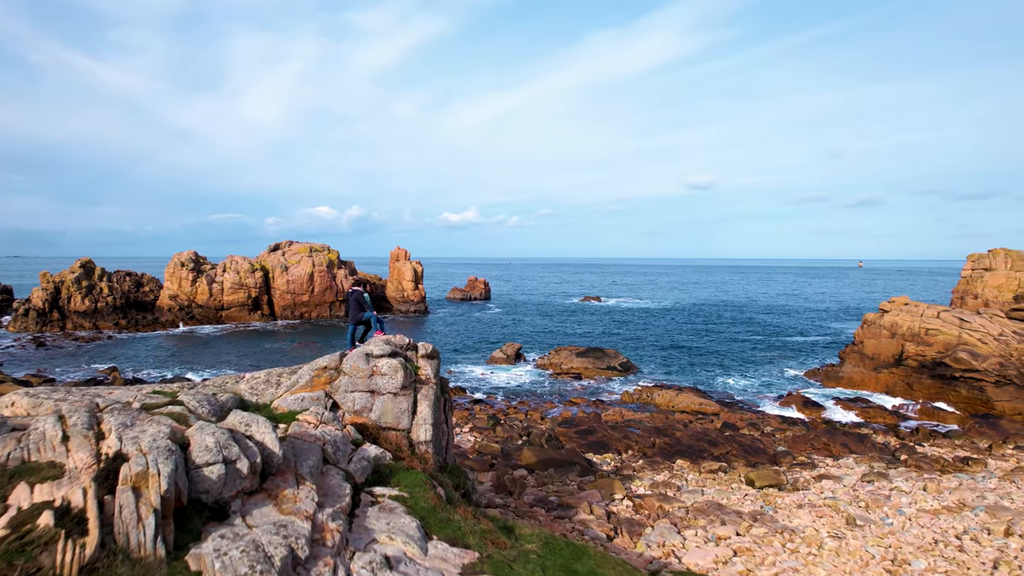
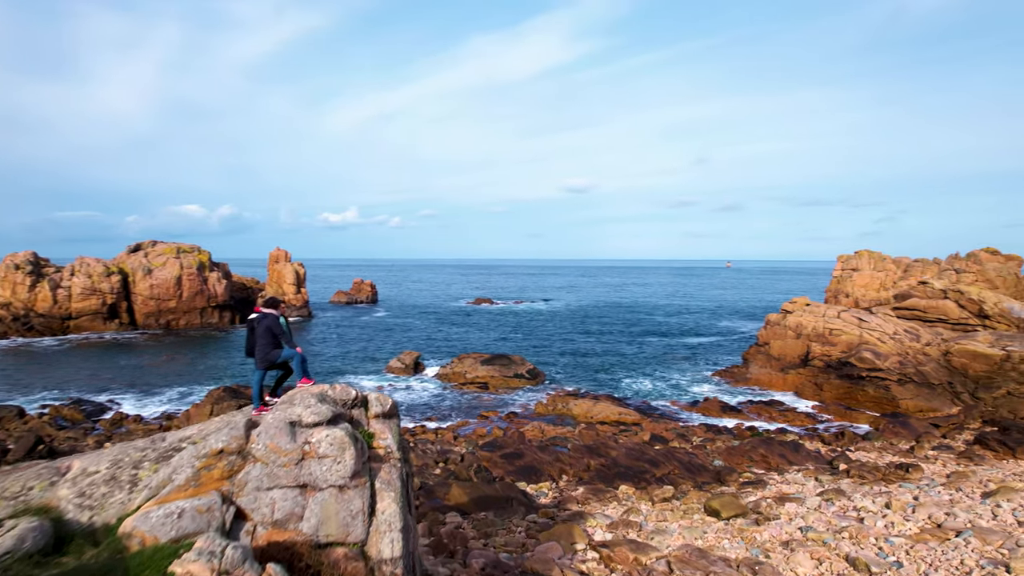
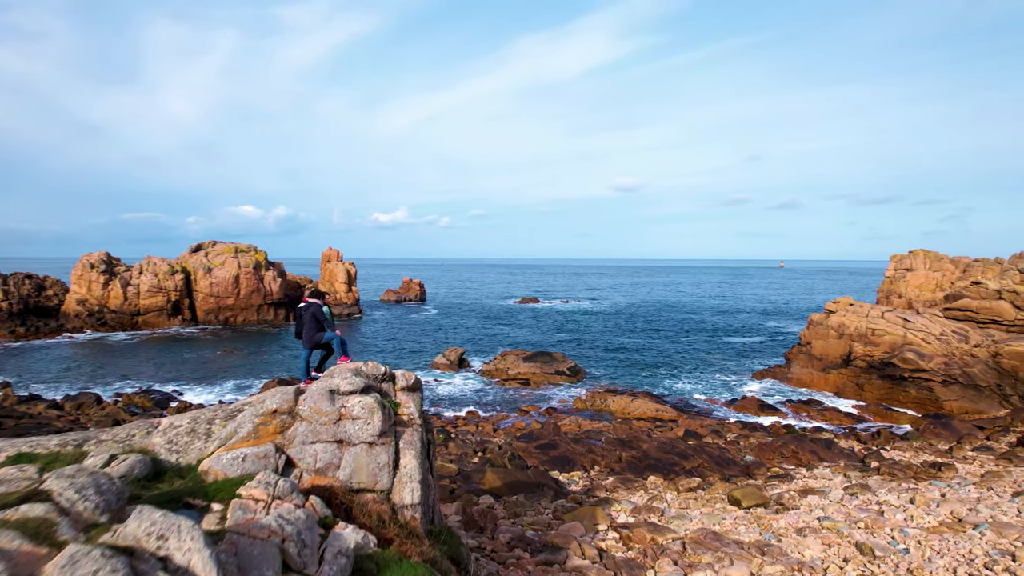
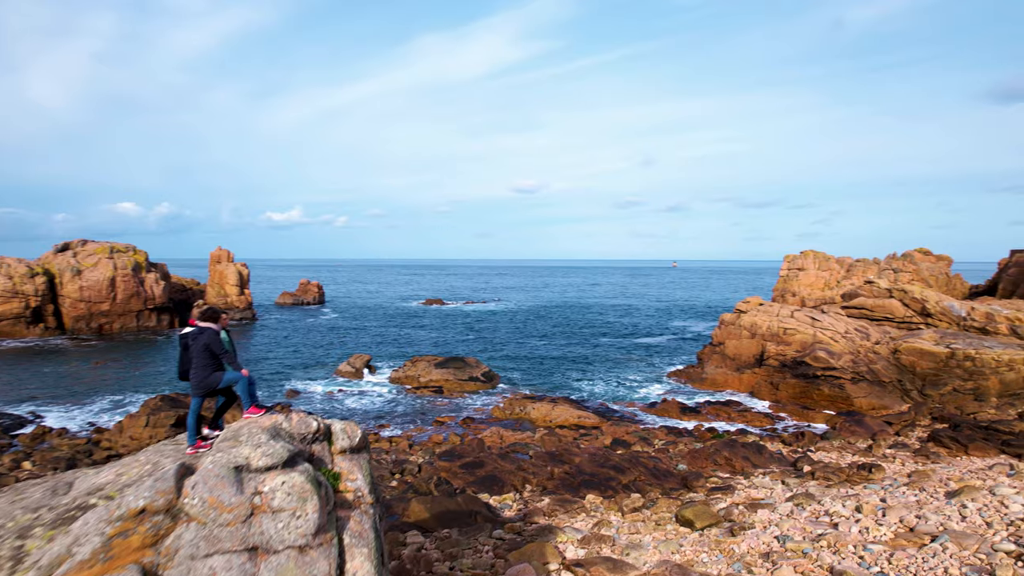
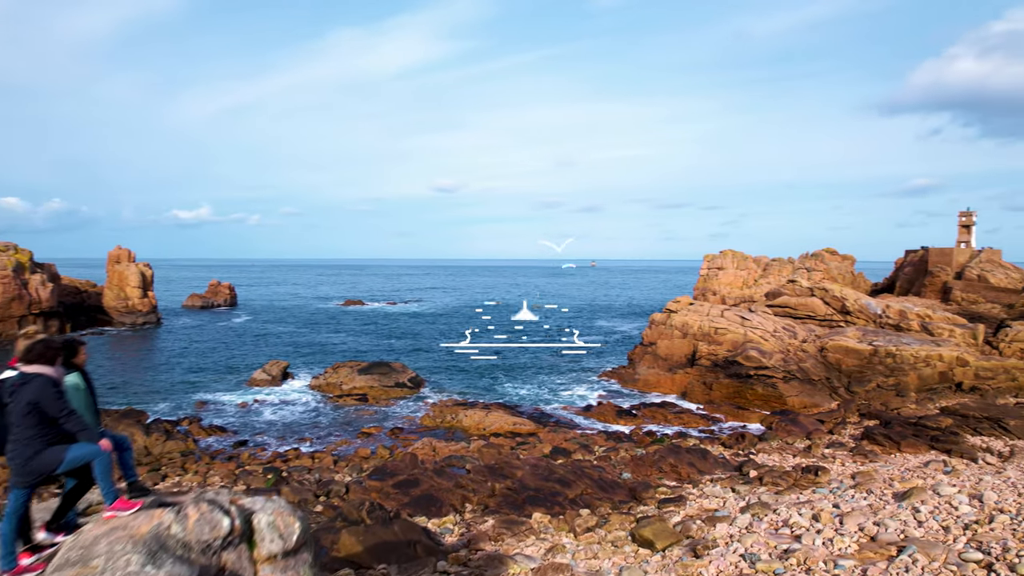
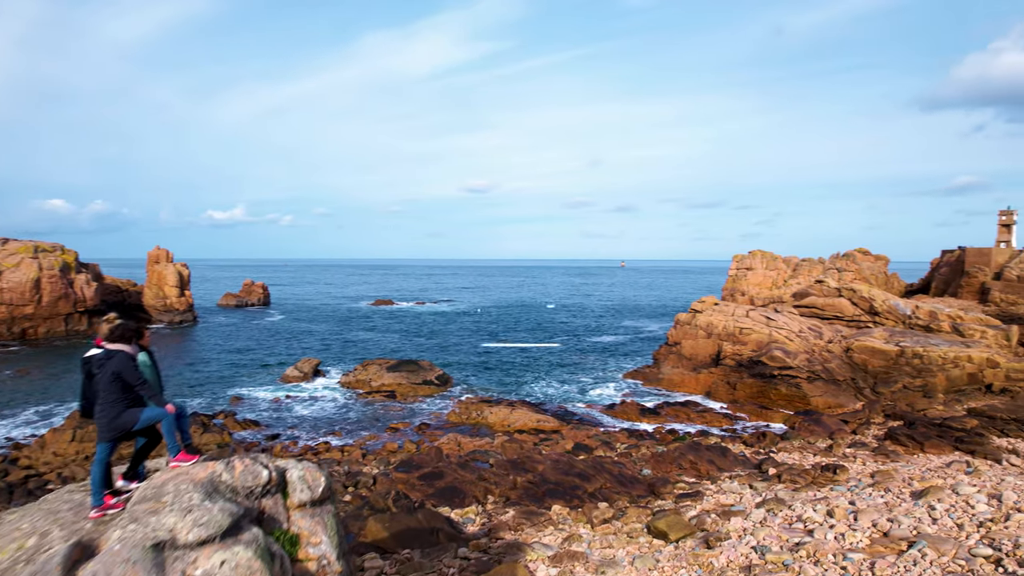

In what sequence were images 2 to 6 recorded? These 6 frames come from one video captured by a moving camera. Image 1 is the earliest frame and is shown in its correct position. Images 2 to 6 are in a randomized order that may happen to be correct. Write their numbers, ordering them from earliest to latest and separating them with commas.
3, 2, 4, 6, 5
